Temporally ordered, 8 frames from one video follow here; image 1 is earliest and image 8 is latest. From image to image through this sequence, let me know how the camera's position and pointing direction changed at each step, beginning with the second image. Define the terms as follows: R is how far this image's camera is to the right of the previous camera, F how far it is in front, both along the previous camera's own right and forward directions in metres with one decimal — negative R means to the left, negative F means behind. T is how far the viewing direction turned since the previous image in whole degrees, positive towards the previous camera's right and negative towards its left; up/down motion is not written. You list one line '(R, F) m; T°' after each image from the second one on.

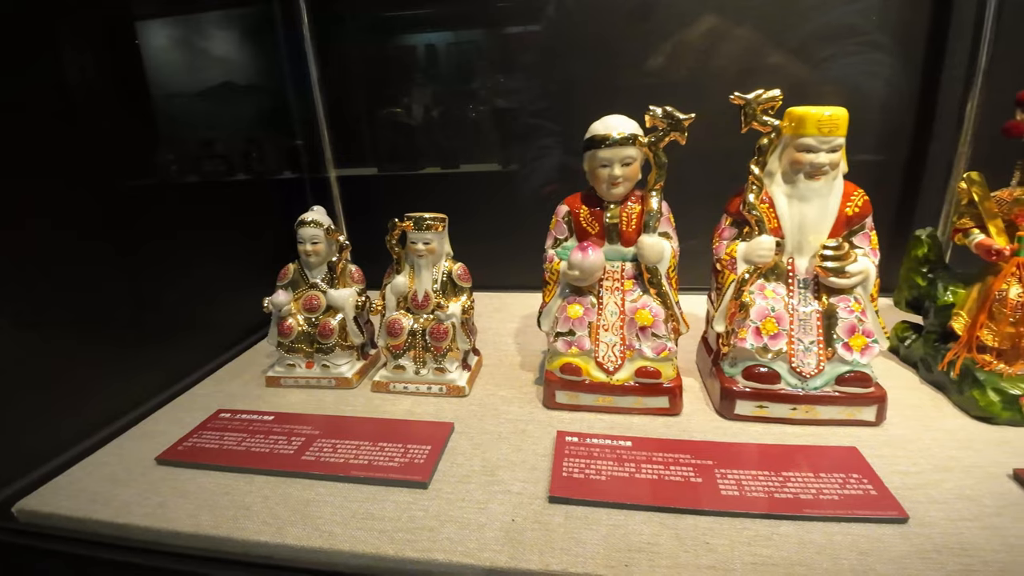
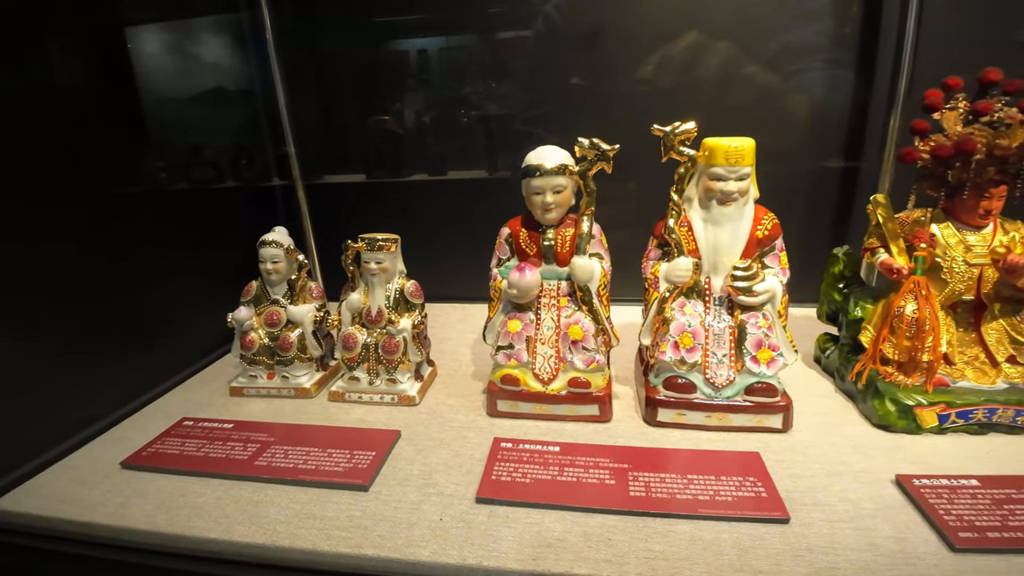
(+0.3, -0.2) m; 0°
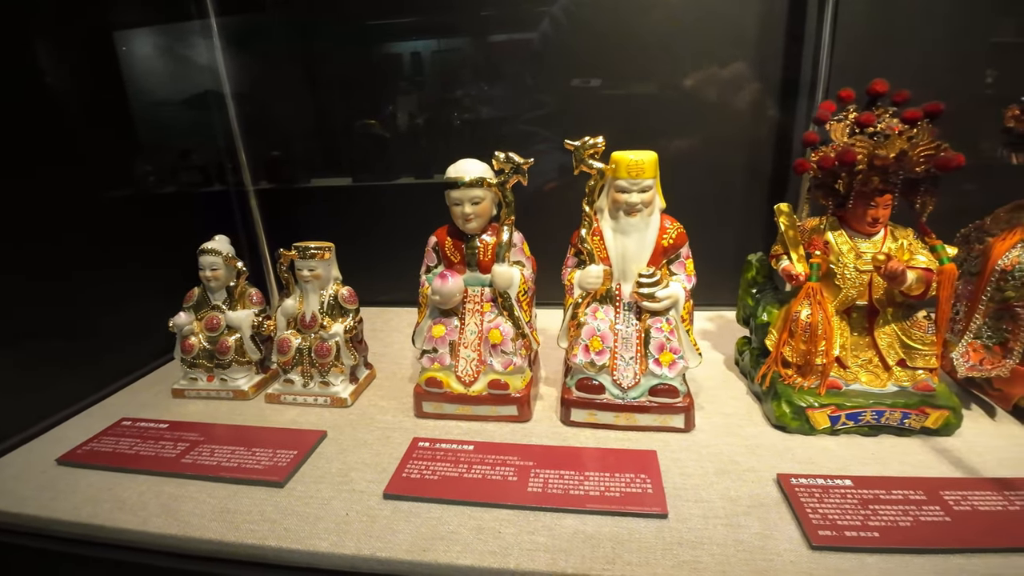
(+0.5, -0.1) m; 0°
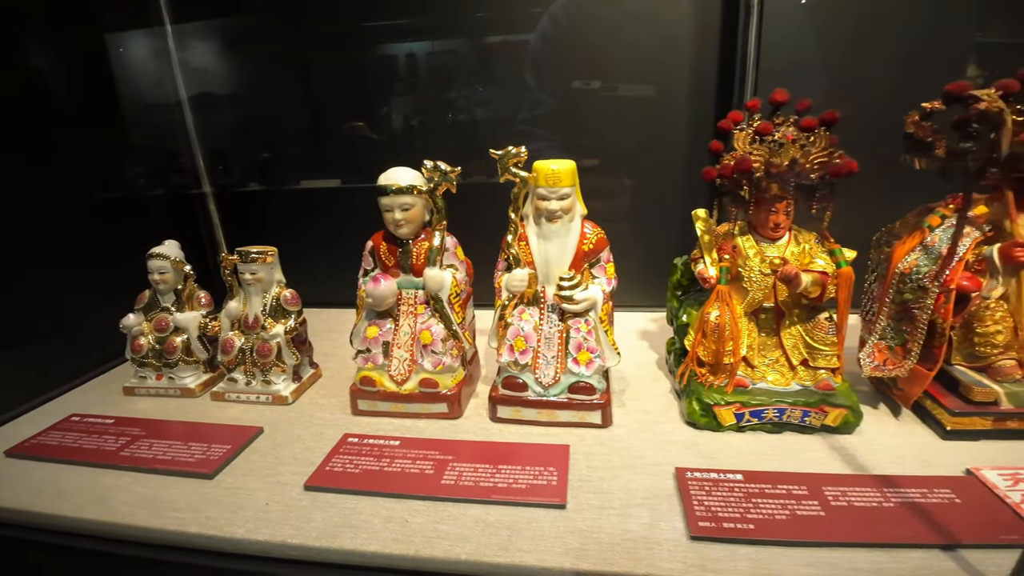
(+0.5, -0.1) m; 0°
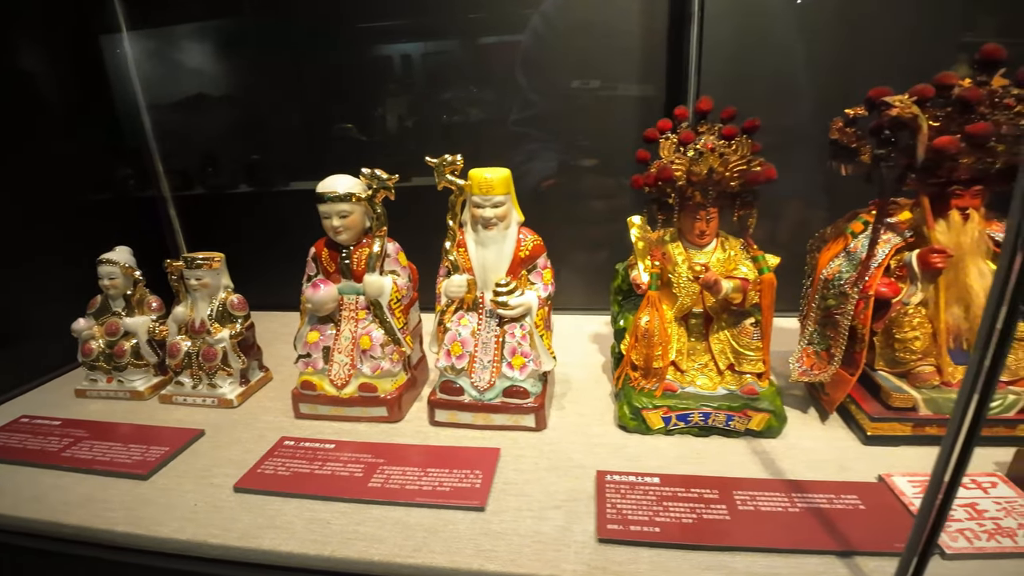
(+0.4, 0.0) m; 0°
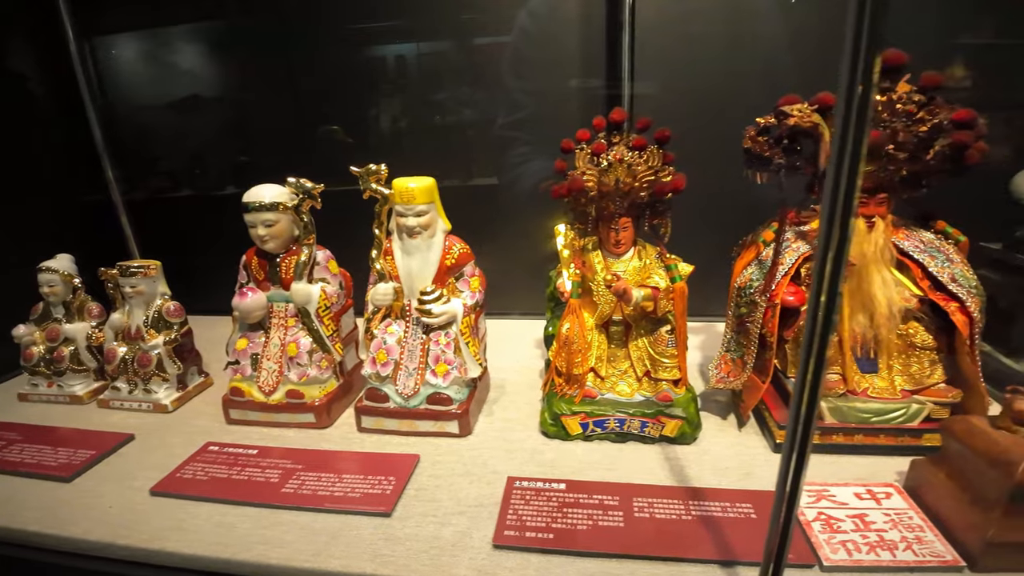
(+0.5, 0.0) m; 0°
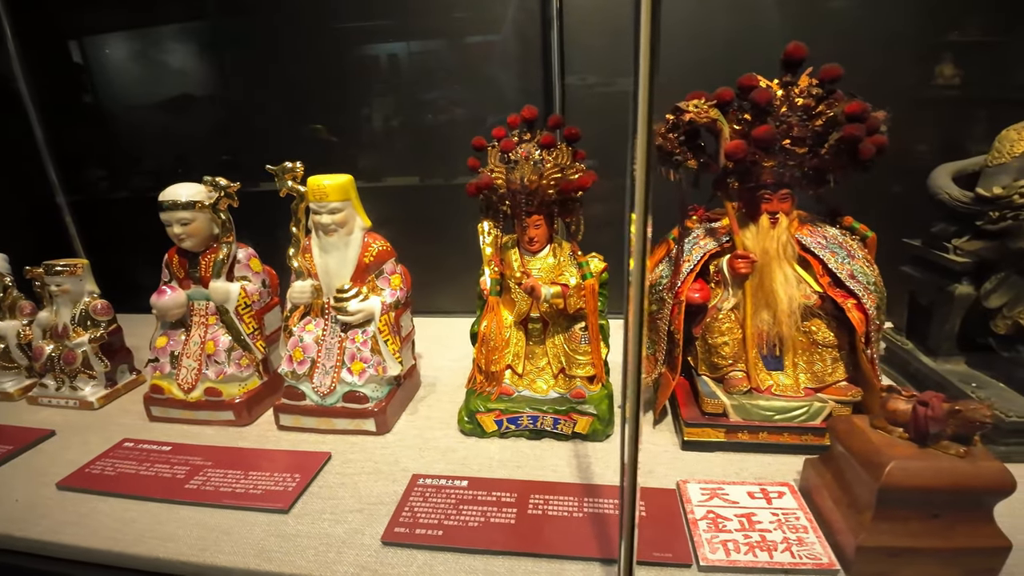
(+0.5, 0.0) m; 0°
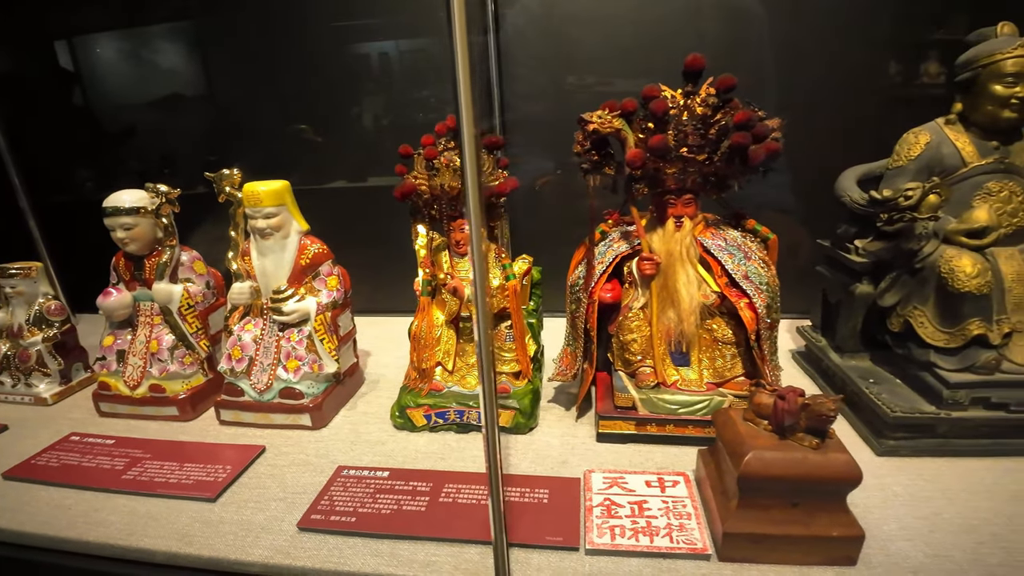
(+0.5, -0.1) m; 0°
